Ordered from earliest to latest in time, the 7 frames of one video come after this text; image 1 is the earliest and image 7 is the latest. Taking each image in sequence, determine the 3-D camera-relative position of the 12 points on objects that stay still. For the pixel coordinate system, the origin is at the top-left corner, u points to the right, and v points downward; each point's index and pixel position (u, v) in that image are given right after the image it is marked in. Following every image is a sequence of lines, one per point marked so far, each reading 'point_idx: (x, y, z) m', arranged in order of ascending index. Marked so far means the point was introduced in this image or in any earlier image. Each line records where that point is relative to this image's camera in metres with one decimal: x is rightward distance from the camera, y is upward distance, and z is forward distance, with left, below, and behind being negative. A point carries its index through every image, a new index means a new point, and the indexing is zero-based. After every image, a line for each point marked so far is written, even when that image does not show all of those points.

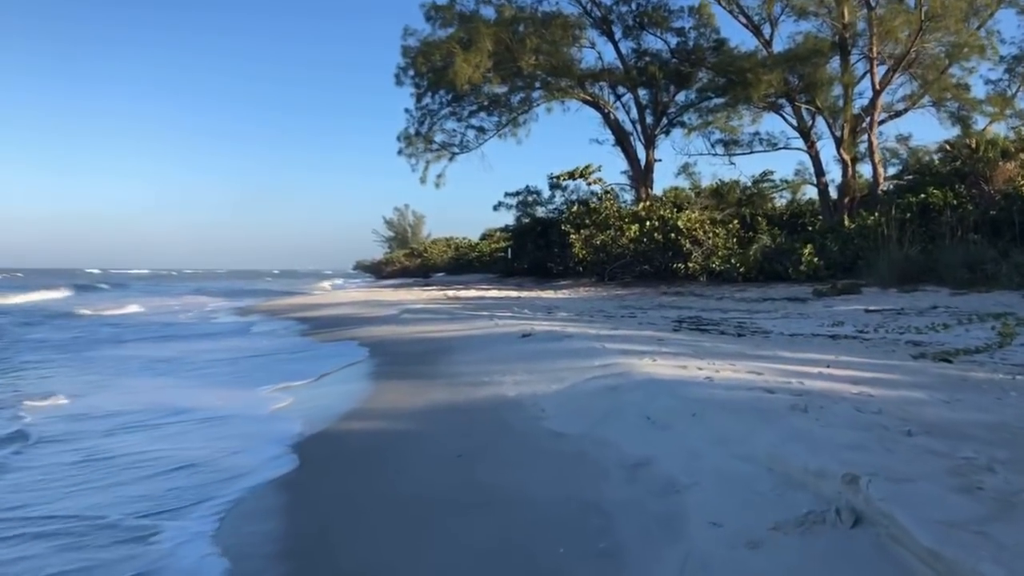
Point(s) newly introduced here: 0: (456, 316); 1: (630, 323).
0: (-0.8, -0.4, +11.7) m
1: (+1.5, -0.4, +10.1) m
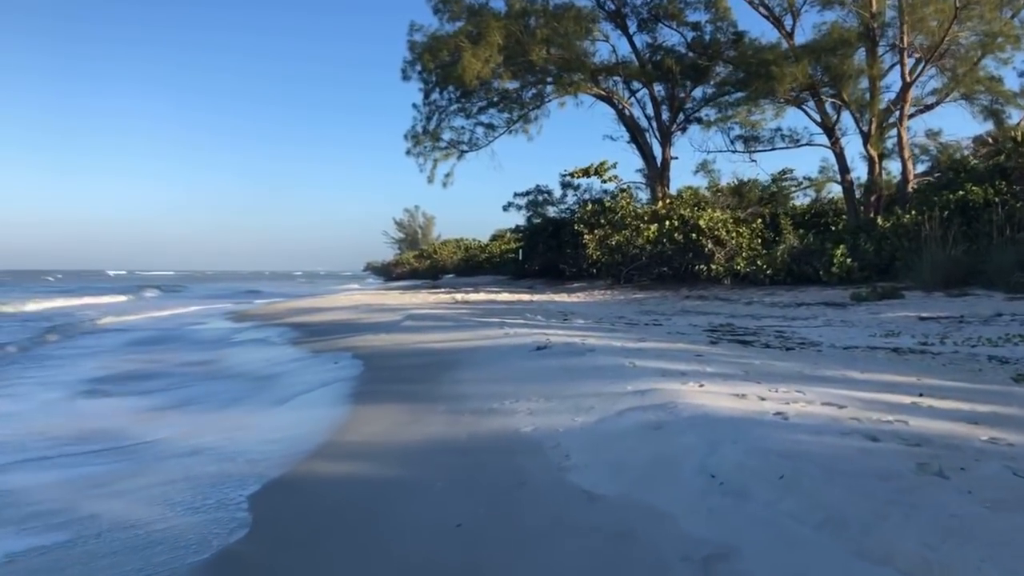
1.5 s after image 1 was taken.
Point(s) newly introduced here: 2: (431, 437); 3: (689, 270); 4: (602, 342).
0: (-0.7, -0.5, +10.6) m
1: (+1.7, -0.5, +9.0) m
2: (-0.5, -0.9, +4.6) m
3: (+4.3, +0.4, +19.1) m
4: (+0.9, -0.5, +7.4) m
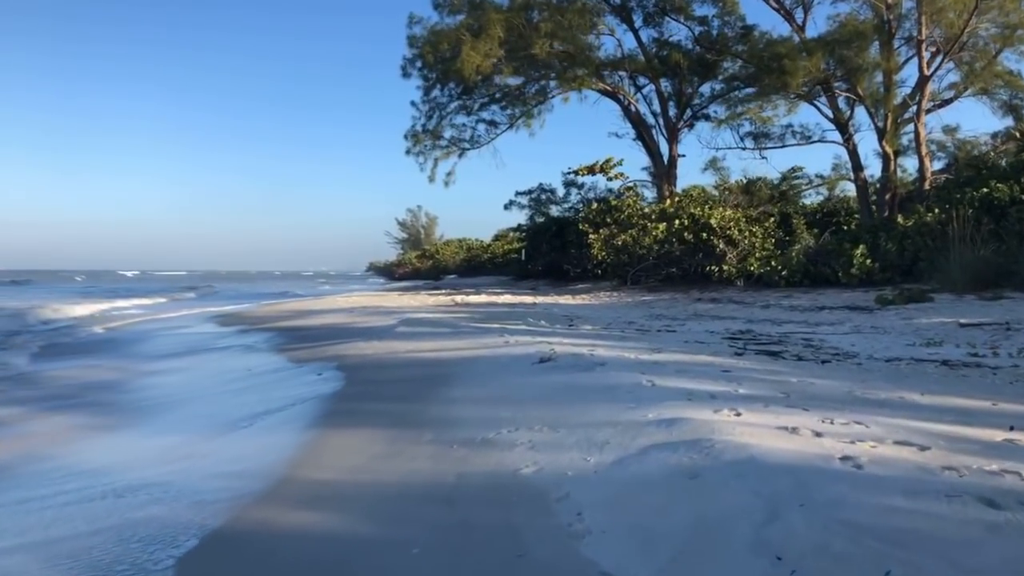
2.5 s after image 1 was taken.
0: (-0.6, -0.5, +9.8) m
1: (+1.7, -0.5, +8.2) m
2: (-0.5, -0.9, +3.8) m
3: (+4.4, +0.4, +18.3) m
4: (+0.9, -0.6, +6.6) m
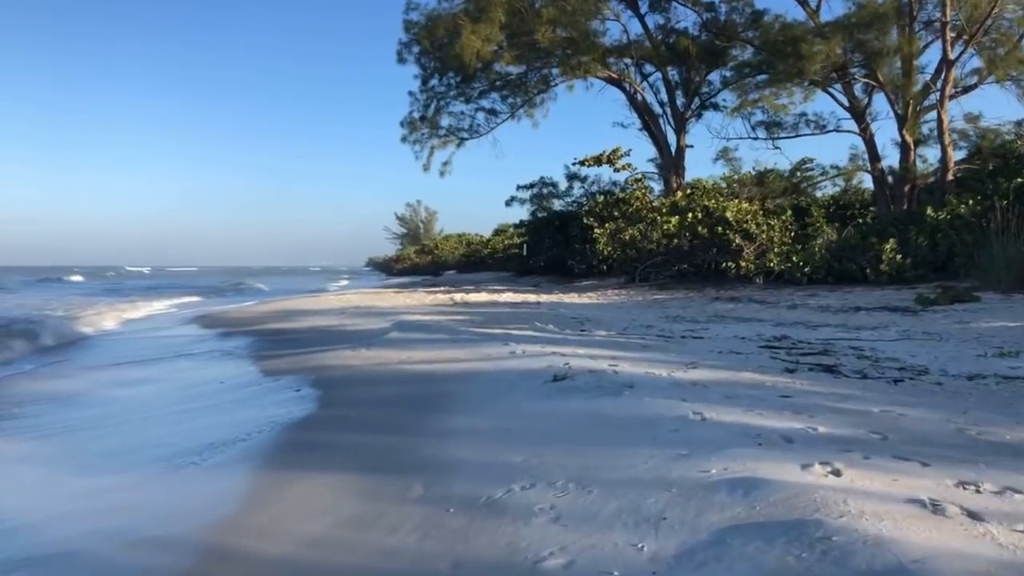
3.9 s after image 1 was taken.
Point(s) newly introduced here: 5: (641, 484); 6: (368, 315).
0: (-0.6, -0.5, +8.8) m
1: (+1.7, -0.6, +7.2) m
2: (-0.4, -1.0, +2.8) m
3: (+4.4, +0.5, +17.2) m
4: (+0.9, -0.6, +5.6) m
5: (+0.5, -0.8, +3.1) m
6: (-2.5, -0.5, +14.0) m
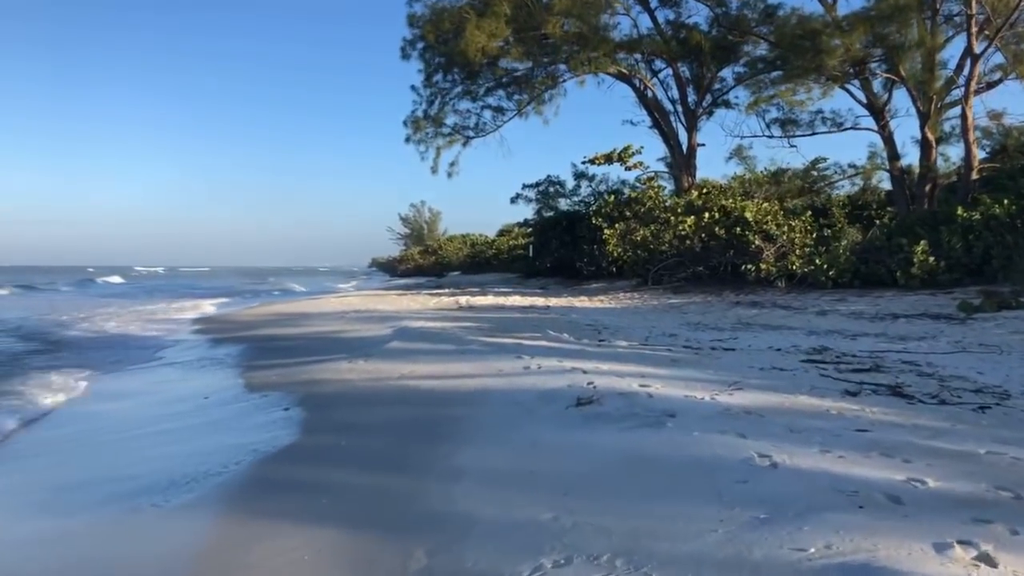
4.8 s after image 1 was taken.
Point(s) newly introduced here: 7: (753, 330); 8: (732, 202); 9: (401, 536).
0: (-0.5, -0.6, +8.0) m
1: (+1.9, -0.6, +6.4) m
2: (-0.3, -1.0, +2.0) m
3: (+4.6, +0.4, +16.5) m
4: (+1.0, -0.6, +4.8) m
5: (+0.6, -0.8, +2.3) m
6: (-2.4, -0.5, +13.3) m
7: (+2.9, -0.5, +9.6) m
8: (+4.6, +1.8, +16.3) m
9: (-0.4, -1.0, +3.1) m
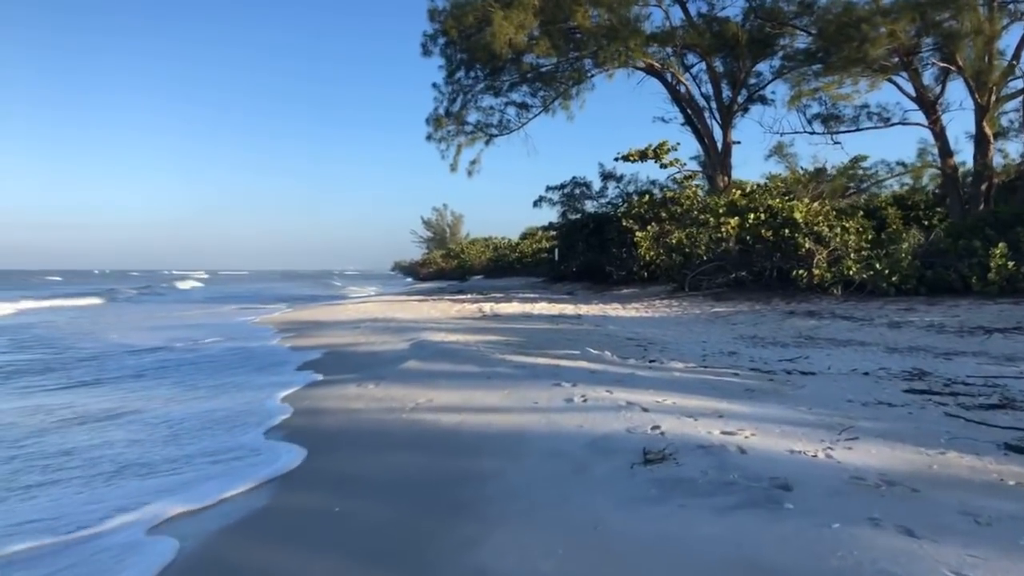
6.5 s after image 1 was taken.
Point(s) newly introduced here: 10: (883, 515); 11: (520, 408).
0: (-0.2, -0.7, +6.9) m
1: (+2.1, -0.7, +5.2) m
2: (-0.2, -1.1, +0.9) m
3: (+5.1, +0.2, +15.2) m
4: (+1.2, -0.7, +3.6) m
5: (+0.7, -0.9, +1.1) m
6: (-1.9, -0.7, +12.2) m
7: (+3.3, -0.6, +8.3) m
8: (+5.1, +1.7, +15.0) m
9: (-0.3, -1.1, +1.9) m
10: (+1.3, -0.8, +2.7) m
11: (0.0, -0.8, +5.1) m
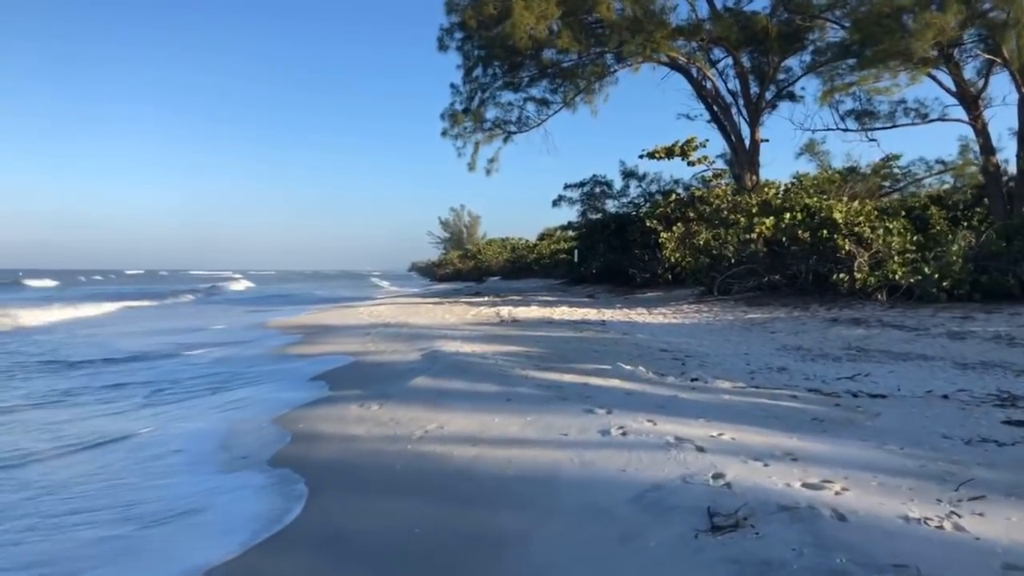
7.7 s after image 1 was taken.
0: (0.0, -0.7, +6.1) m
1: (+2.3, -0.8, +4.3) m
2: (-0.1, -1.2, +0.1) m
3: (+5.5, +0.2, +14.2) m
4: (+1.3, -0.8, +2.8) m
5: (+0.8, -0.9, +0.3) m
6: (-1.7, -0.7, +11.4) m
7: (+3.5, -0.7, +7.5) m
8: (+5.5, +1.6, +14.1) m
9: (-0.2, -1.1, +1.1) m
10: (+1.4, -0.8, +1.9) m
11: (+0.2, -0.8, +4.3) m
